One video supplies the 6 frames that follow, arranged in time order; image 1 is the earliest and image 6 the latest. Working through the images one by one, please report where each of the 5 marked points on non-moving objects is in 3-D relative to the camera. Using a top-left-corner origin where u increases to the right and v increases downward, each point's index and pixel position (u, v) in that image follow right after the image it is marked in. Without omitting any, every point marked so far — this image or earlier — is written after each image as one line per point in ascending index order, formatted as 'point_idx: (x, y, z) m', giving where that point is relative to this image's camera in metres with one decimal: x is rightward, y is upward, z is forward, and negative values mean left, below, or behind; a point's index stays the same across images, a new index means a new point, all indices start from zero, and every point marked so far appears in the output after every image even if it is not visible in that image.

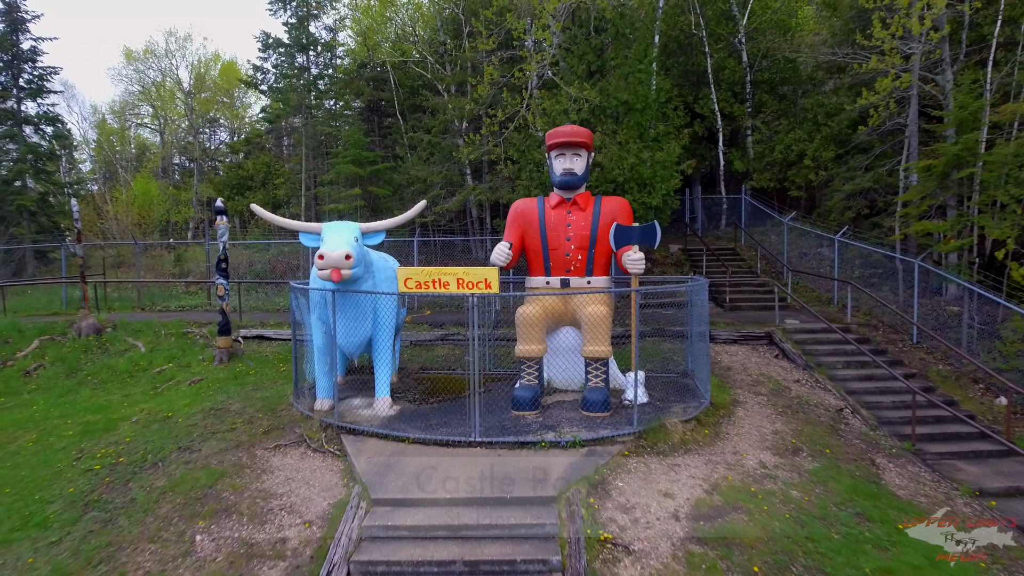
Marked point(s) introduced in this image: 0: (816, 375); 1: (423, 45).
0: (+4.2, -1.2, +9.5) m
1: (-2.1, +5.8, +16.5) m
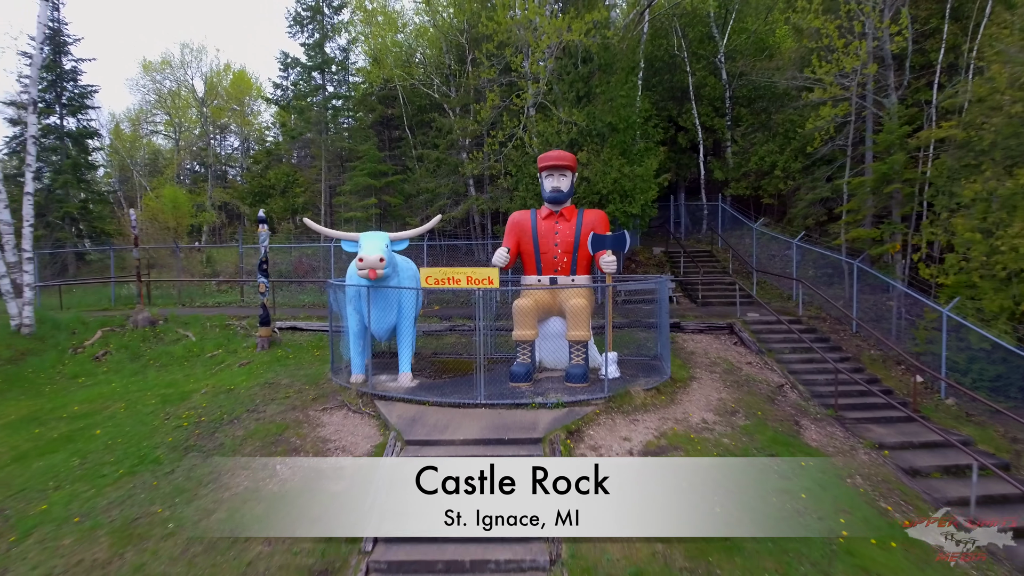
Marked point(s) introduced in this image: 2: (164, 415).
0: (+4.2, -1.1, +11.4) m
1: (-2.2, +5.8, +18.3) m
2: (-4.5, -1.6, +9.0) m
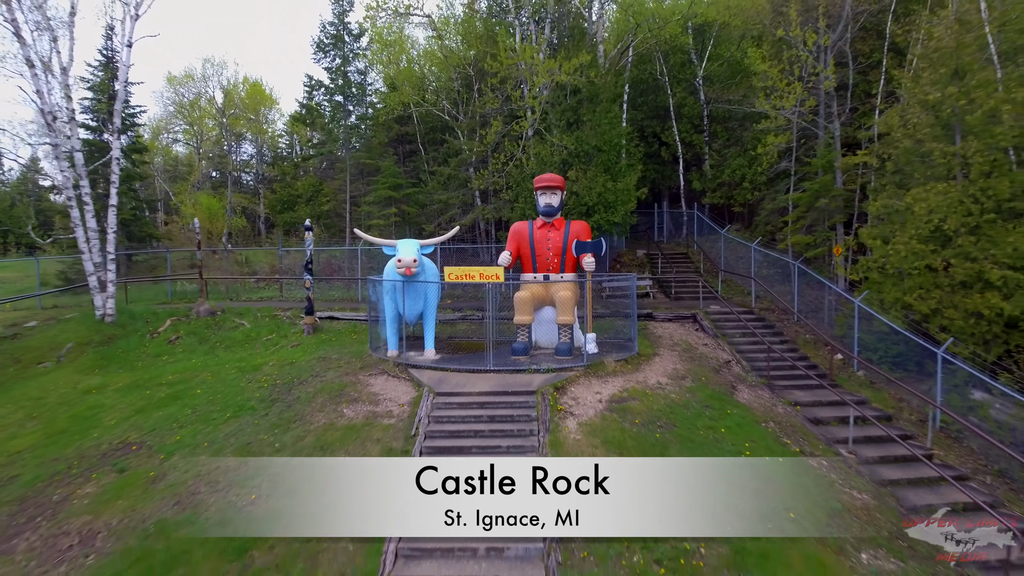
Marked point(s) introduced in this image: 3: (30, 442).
0: (+4.2, -1.1, +14.0) m
1: (-2.1, +5.9, +20.9) m
2: (-4.4, -1.5, +11.6) m
3: (-7.3, -2.3, +10.4) m
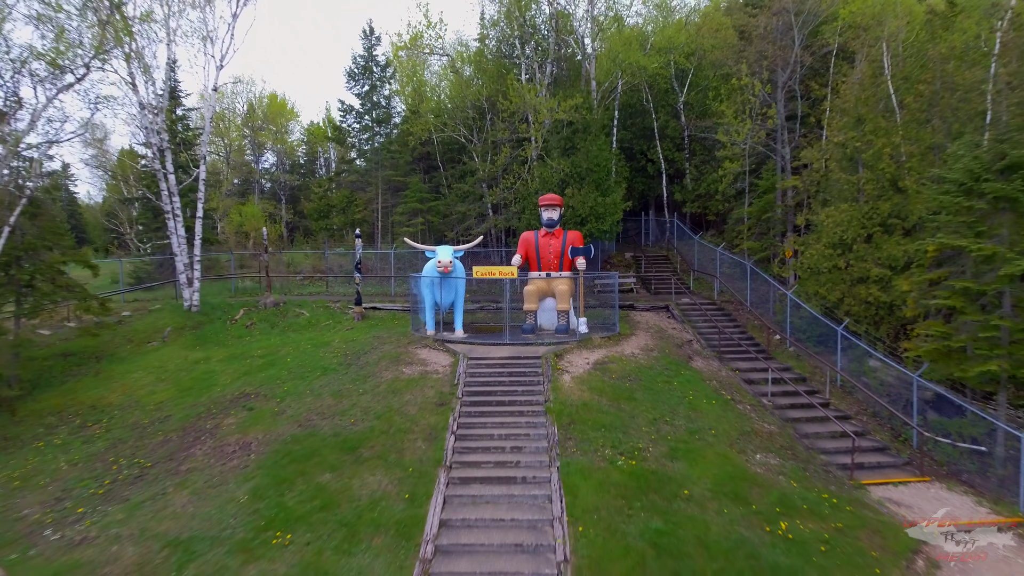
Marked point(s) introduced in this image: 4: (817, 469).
0: (+4.4, -1.0, +17.7) m
1: (-1.9, +6.0, +24.6) m
2: (-4.2, -1.4, +15.3) m
3: (-7.1, -2.2, +14.1) m
4: (+4.8, -2.8, +10.8) m
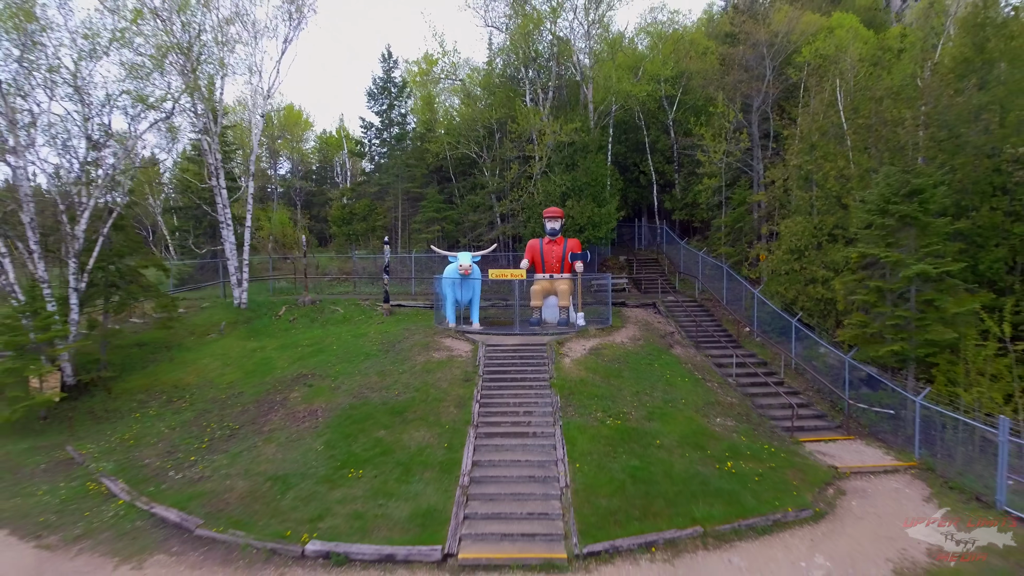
0: (+4.7, -0.9, +20.5) m
1: (-1.7, +6.0, +27.5) m
2: (-4.0, -1.4, +18.1) m
3: (-6.8, -2.2, +17.0) m
4: (+5.0, -2.8, +13.7) m
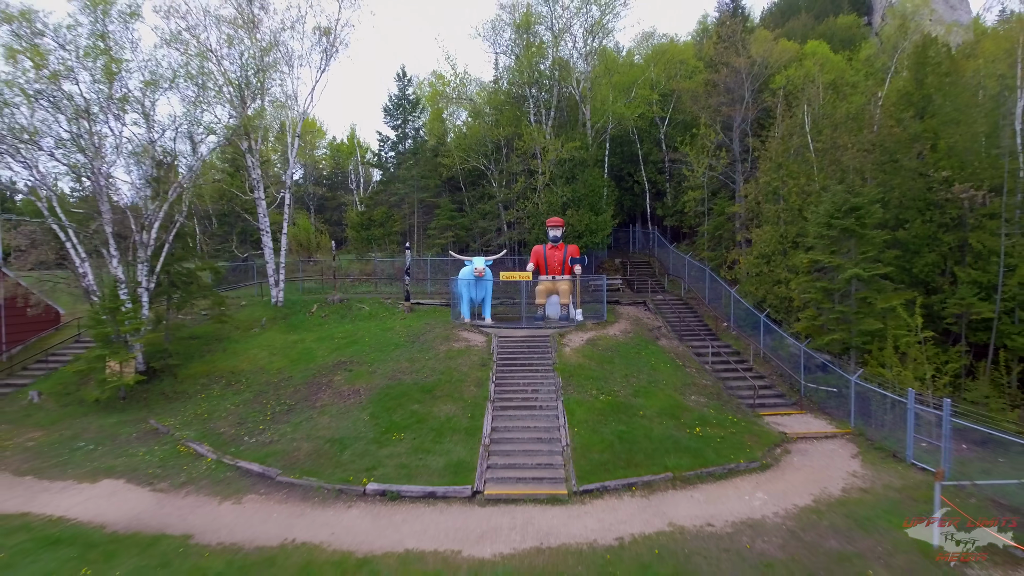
0: (+4.9, -0.9, +23.3) m
1: (-1.4, +6.0, +30.3) m
2: (-3.7, -1.4, +20.9) m
3: (-6.6, -2.2, +19.8) m
4: (+5.3, -2.8, +16.5) m
